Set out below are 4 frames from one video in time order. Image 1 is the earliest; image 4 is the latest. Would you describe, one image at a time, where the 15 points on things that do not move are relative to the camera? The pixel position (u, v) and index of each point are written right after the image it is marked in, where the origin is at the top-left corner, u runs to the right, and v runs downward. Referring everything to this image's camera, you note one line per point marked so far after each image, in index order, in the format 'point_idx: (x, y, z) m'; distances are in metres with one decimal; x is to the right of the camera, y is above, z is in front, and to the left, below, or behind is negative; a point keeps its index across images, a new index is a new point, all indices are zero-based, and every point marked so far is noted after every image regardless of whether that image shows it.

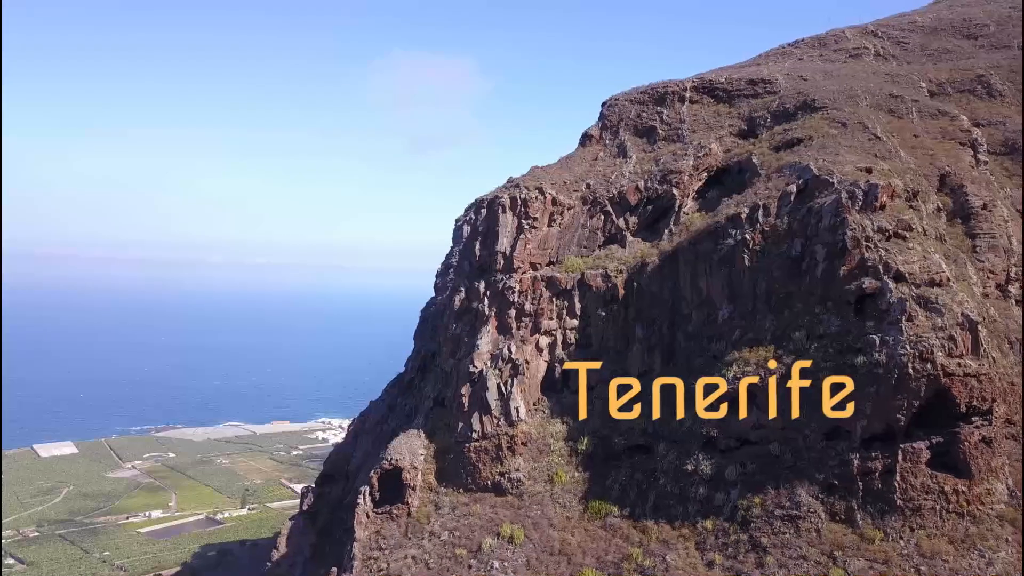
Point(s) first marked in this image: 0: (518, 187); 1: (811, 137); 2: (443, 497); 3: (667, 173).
0: (+0.1, +2.4, +18.7) m
1: (+6.4, +3.2, +17.2) m
2: (-1.5, -4.4, +17.1) m
3: (+3.6, +2.6, +18.4) m
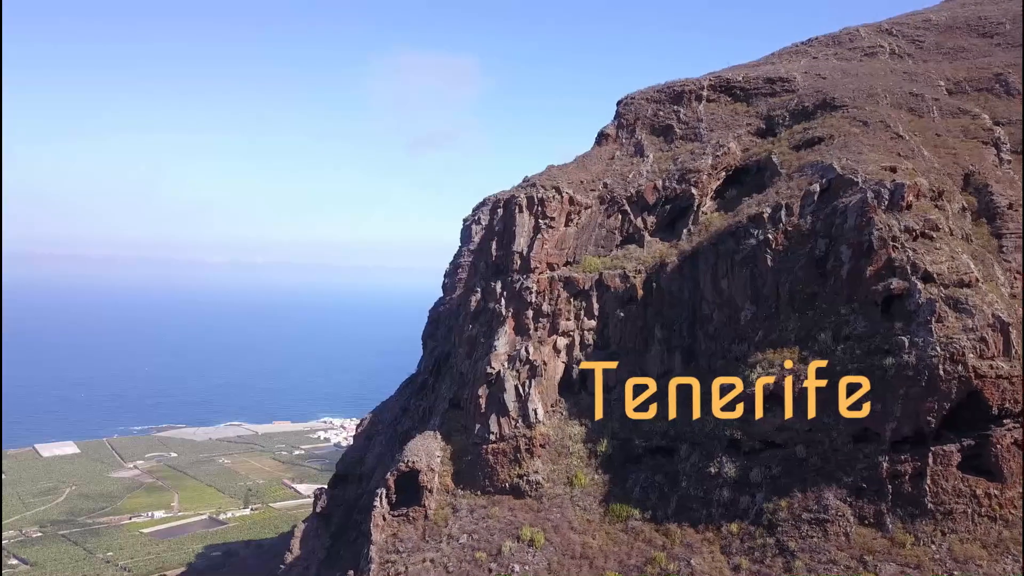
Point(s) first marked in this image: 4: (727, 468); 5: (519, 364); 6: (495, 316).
0: (+0.5, +2.3, +18.6) m
1: (+6.8, +3.2, +17.0) m
2: (-1.1, -4.4, +16.9) m
3: (+3.9, +2.6, +18.2) m
4: (+3.8, -3.2, +14.2) m
5: (+0.1, -1.6, +17.1) m
6: (-0.4, -0.6, +17.9) m
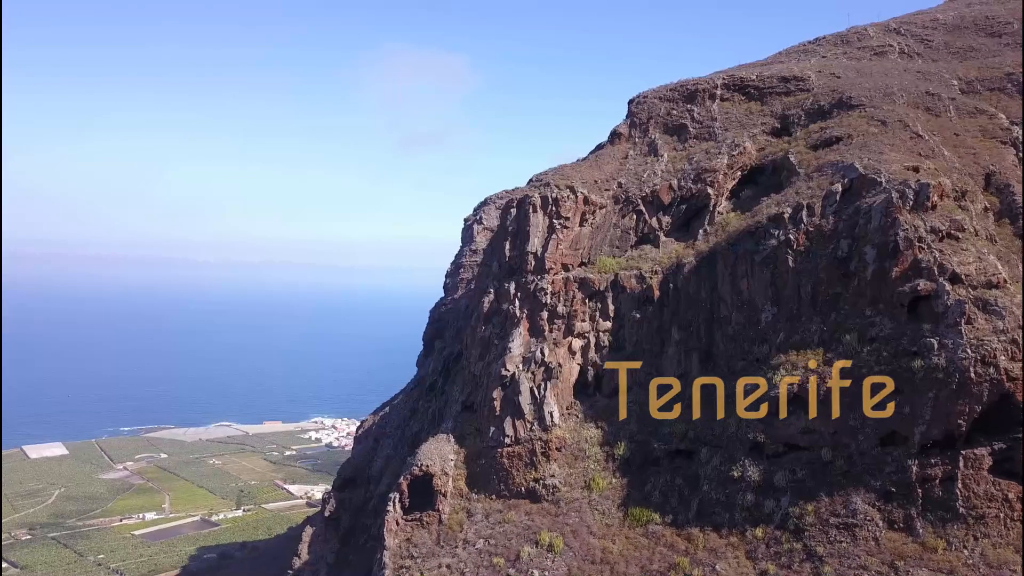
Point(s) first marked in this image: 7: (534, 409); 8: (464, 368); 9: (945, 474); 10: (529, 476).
0: (+0.8, +2.3, +18.3) m
1: (+7.1, +3.2, +16.9) m
2: (-0.8, -4.5, +16.7) m
3: (+4.2, +2.6, +18.0) m
4: (+4.1, -3.2, +14.1) m
5: (+0.5, -1.6, +16.9) m
6: (-0.1, -0.6, +17.6) m
7: (+0.5, -2.5, +16.7) m
8: (-1.1, -1.9, +19.3) m
9: (+6.5, -2.8, +12.1) m
10: (+0.4, -3.8, +16.4) m
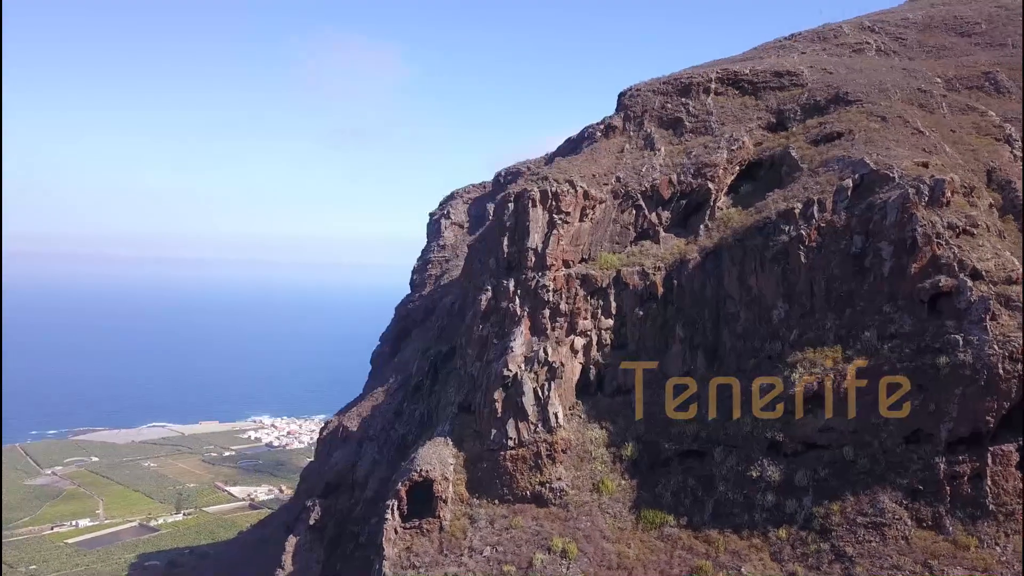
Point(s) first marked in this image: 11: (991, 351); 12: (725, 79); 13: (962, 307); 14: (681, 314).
0: (+0.7, +2.4, +17.8) m
1: (+7.1, +3.3, +16.8) m
2: (-0.7, -4.4, +16.0) m
3: (+4.2, +2.7, +17.8) m
4: (+4.4, -3.1, +13.8) m
5: (+0.5, -1.6, +16.4) m
6: (-0.1, -0.6, +17.1) m
7: (+0.5, -2.5, +16.2) m
8: (-1.3, -1.9, +18.6) m
9: (+6.9, -2.7, +12.1) m
10: (+0.5, -3.8, +15.9) m
11: (+7.2, -0.9, +12.1) m
12: (+5.2, +5.1, +19.7) m
13: (+7.2, -0.3, +12.8) m
14: (+3.5, -0.5, +16.6) m
